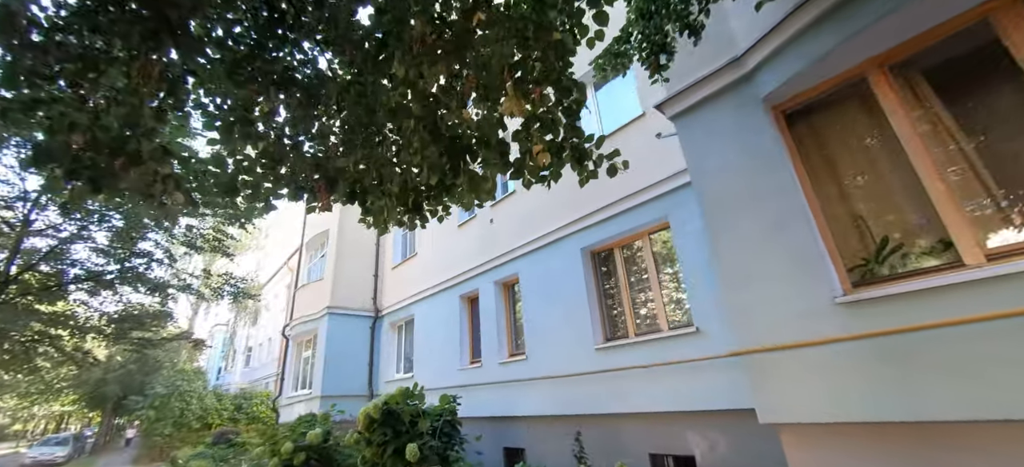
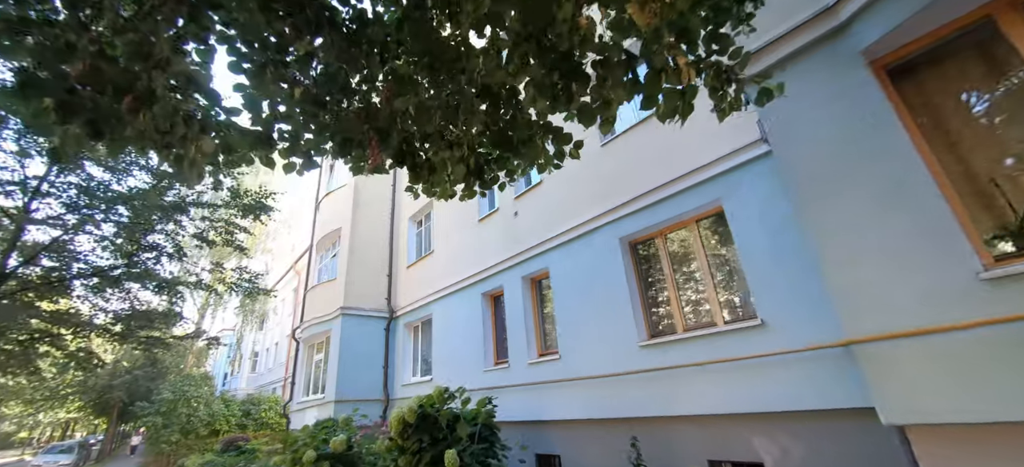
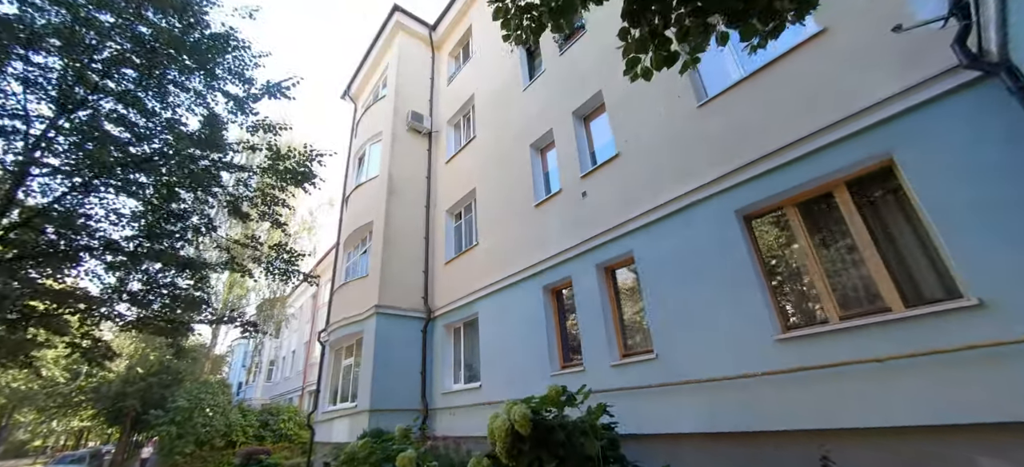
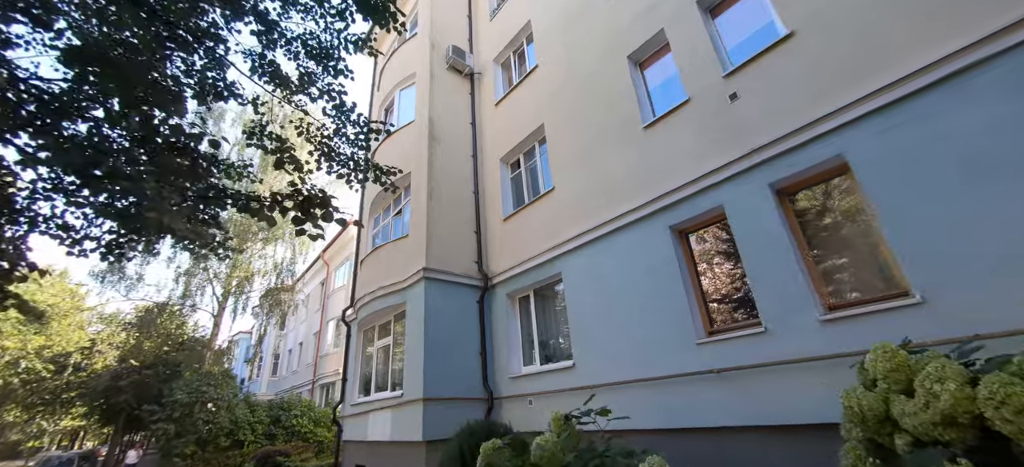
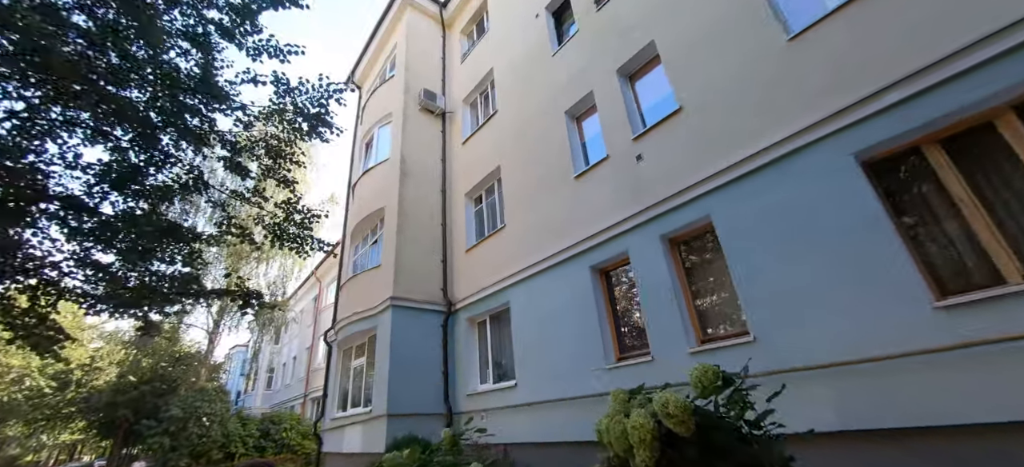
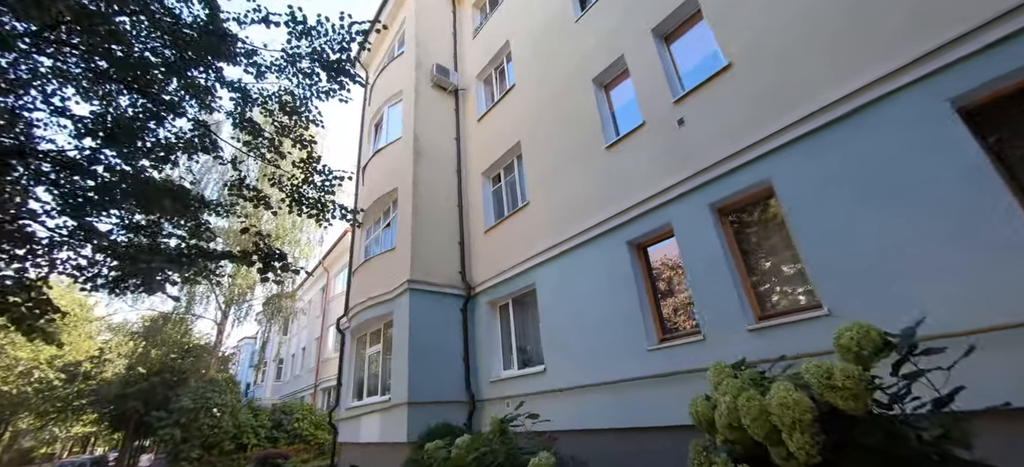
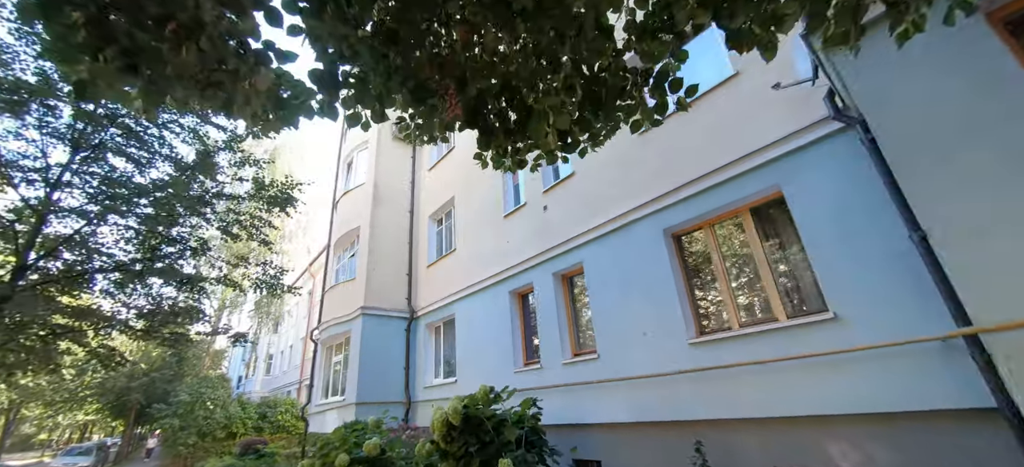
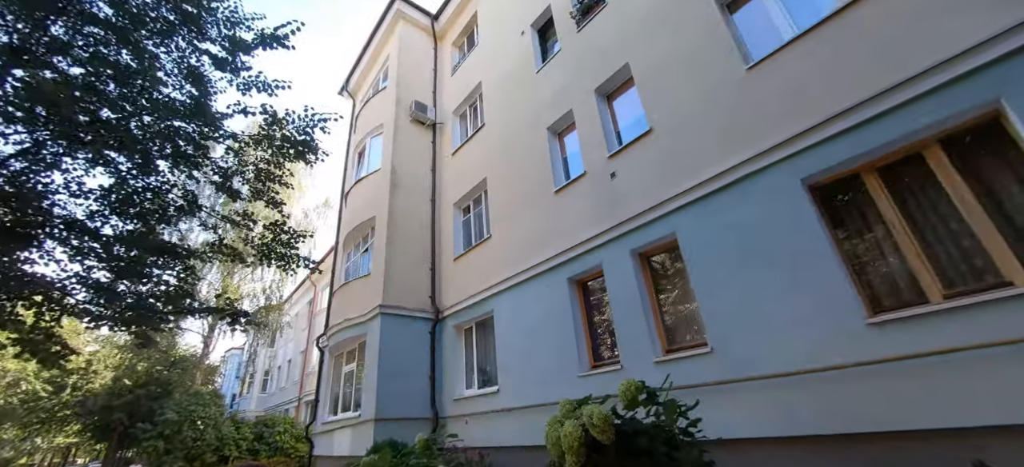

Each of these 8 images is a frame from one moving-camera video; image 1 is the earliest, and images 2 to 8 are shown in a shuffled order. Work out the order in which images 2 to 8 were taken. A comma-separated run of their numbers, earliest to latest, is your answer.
2, 7, 3, 8, 5, 6, 4
